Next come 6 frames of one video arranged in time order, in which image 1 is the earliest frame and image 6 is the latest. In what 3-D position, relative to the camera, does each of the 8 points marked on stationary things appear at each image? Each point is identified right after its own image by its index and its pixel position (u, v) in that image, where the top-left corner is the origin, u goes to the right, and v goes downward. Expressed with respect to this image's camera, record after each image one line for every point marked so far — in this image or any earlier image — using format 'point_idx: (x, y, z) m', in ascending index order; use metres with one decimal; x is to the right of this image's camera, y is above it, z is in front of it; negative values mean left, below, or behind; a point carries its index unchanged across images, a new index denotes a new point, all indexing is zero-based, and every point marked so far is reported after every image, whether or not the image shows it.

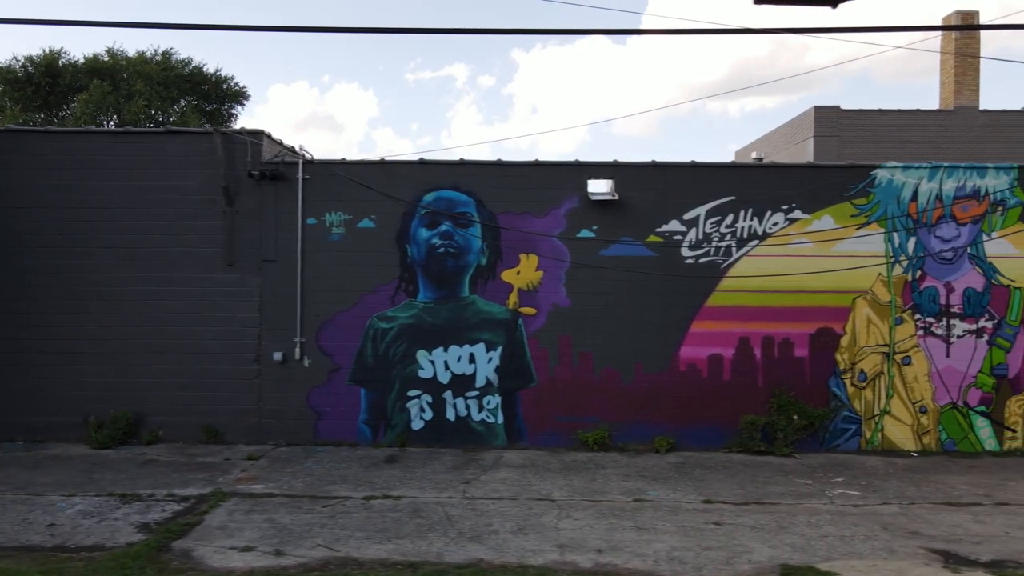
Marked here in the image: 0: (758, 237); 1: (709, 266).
0: (+2.4, +0.5, +8.6) m
1: (+1.9, +0.2, +8.6) m
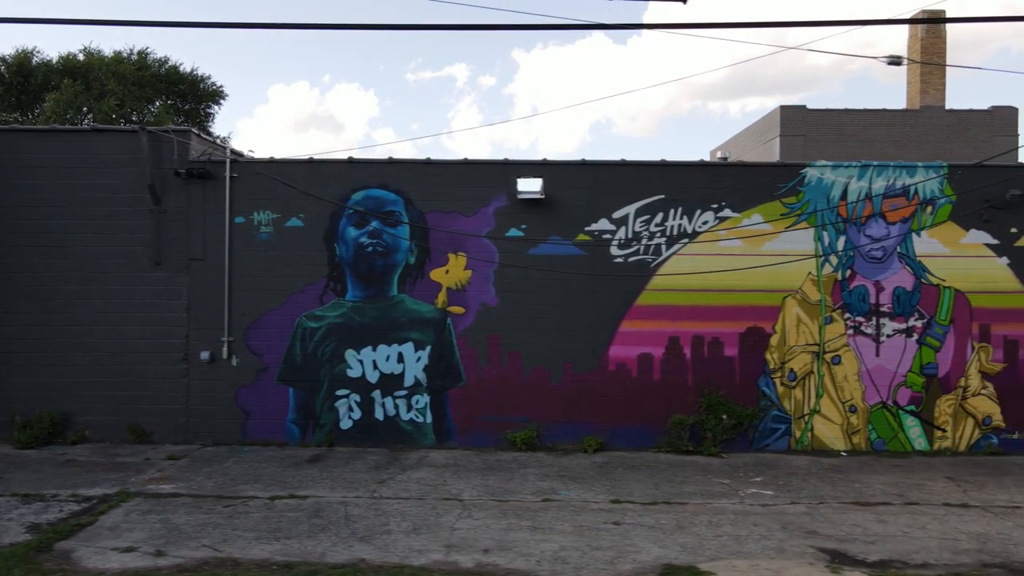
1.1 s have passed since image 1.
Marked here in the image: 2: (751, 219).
0: (+1.7, +0.5, +8.6) m
1: (+1.2, +0.2, +8.6) m
2: (+2.3, +0.7, +8.5) m
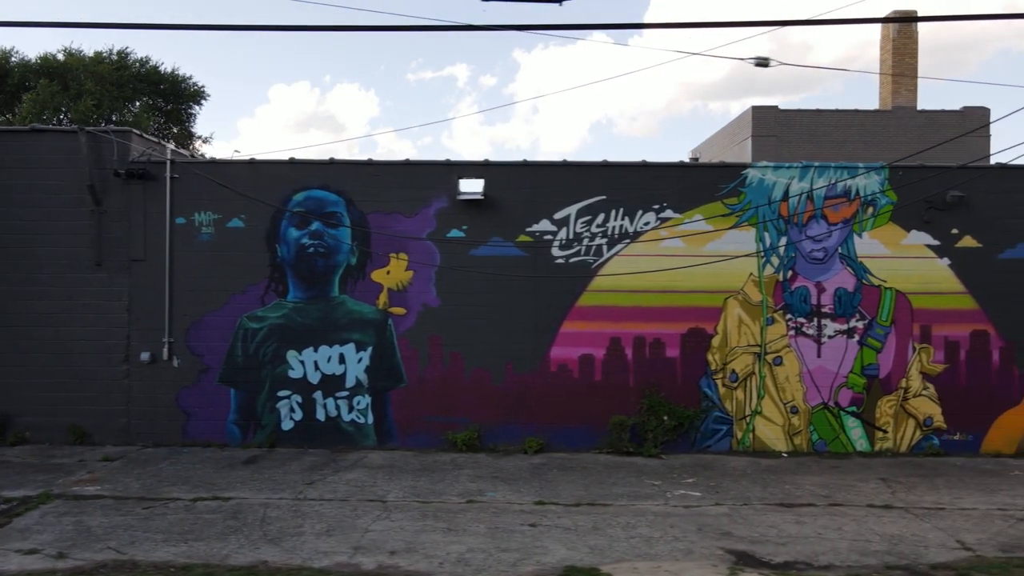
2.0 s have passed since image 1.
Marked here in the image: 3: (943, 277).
0: (+1.1, +0.5, +8.6) m
1: (+0.7, +0.2, +8.6) m
2: (+1.8, +0.7, +8.5) m
3: (+4.2, +0.1, +8.5) m
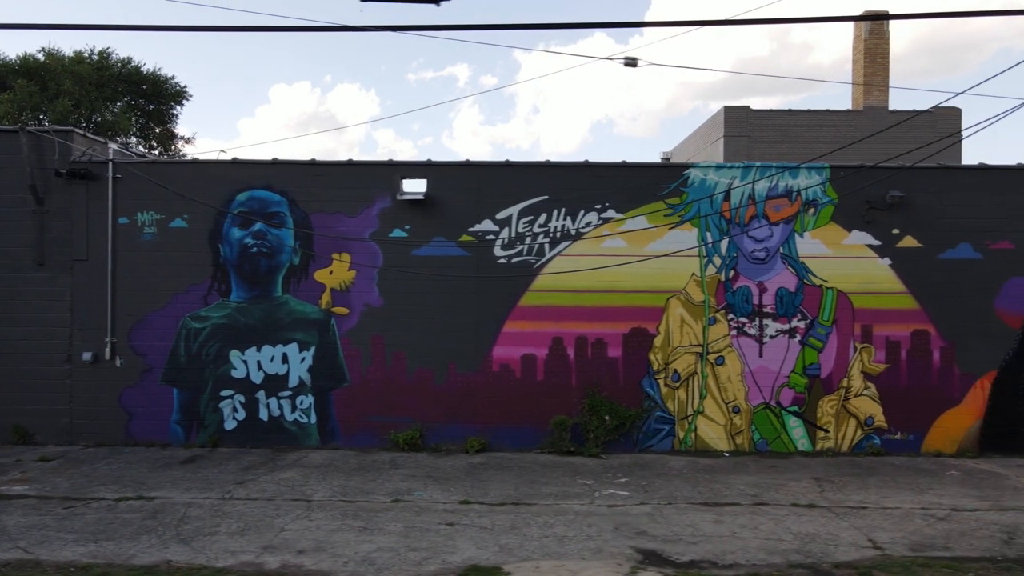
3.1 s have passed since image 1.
0: (+0.6, +0.5, +8.6) m
1: (+0.1, +0.2, +8.6) m
2: (+1.2, +0.7, +8.6) m
3: (+3.6, +0.1, +8.5) m
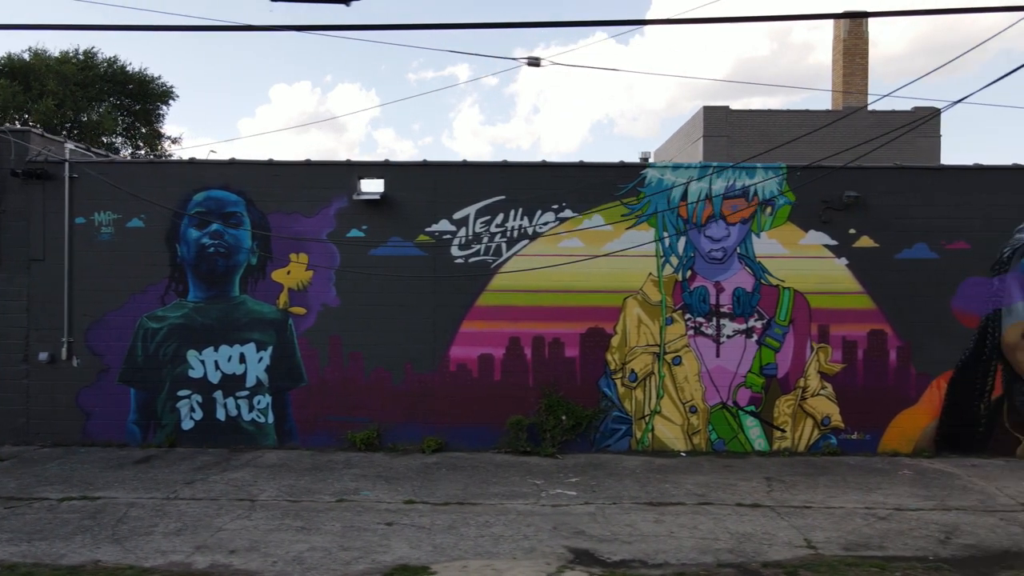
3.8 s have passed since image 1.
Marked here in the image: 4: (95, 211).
0: (+0.2, +0.5, +8.6) m
1: (-0.3, +0.2, +8.6) m
2: (+0.8, +0.7, +8.6) m
3: (+3.2, +0.1, +8.6) m
4: (-4.1, +0.8, +8.6) m
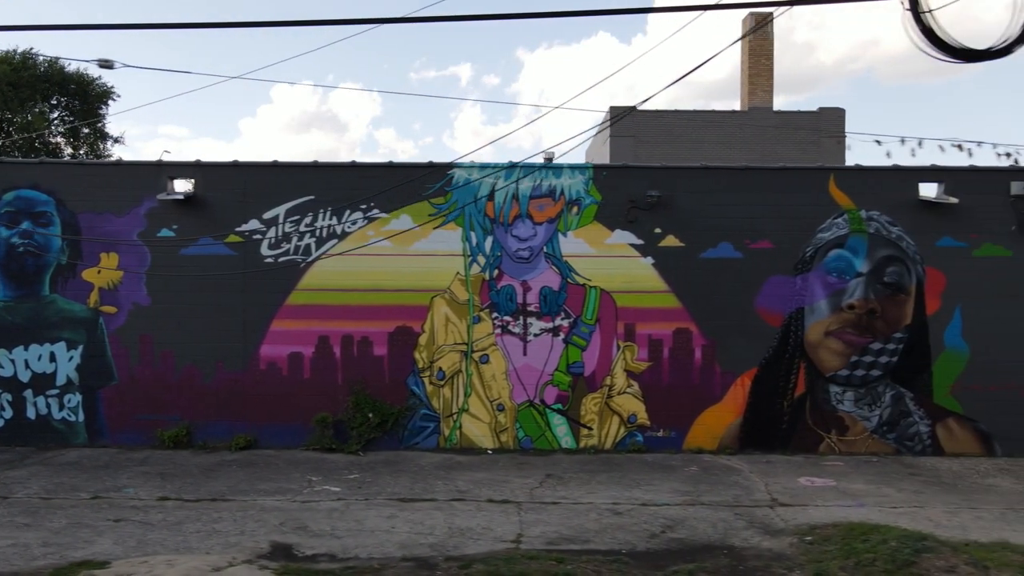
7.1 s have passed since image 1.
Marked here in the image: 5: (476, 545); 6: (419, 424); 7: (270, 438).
0: (-1.7, +0.5, +8.6) m
1: (-2.2, +0.2, +8.6) m
2: (-1.1, +0.7, +8.6) m
3: (+1.3, +0.1, +8.6) m
4: (-6.0, +0.8, +8.6) m
5: (-0.2, -1.6, +5.5) m
6: (-0.9, -1.3, +8.6) m
7: (-2.4, -1.5, +8.6) m
